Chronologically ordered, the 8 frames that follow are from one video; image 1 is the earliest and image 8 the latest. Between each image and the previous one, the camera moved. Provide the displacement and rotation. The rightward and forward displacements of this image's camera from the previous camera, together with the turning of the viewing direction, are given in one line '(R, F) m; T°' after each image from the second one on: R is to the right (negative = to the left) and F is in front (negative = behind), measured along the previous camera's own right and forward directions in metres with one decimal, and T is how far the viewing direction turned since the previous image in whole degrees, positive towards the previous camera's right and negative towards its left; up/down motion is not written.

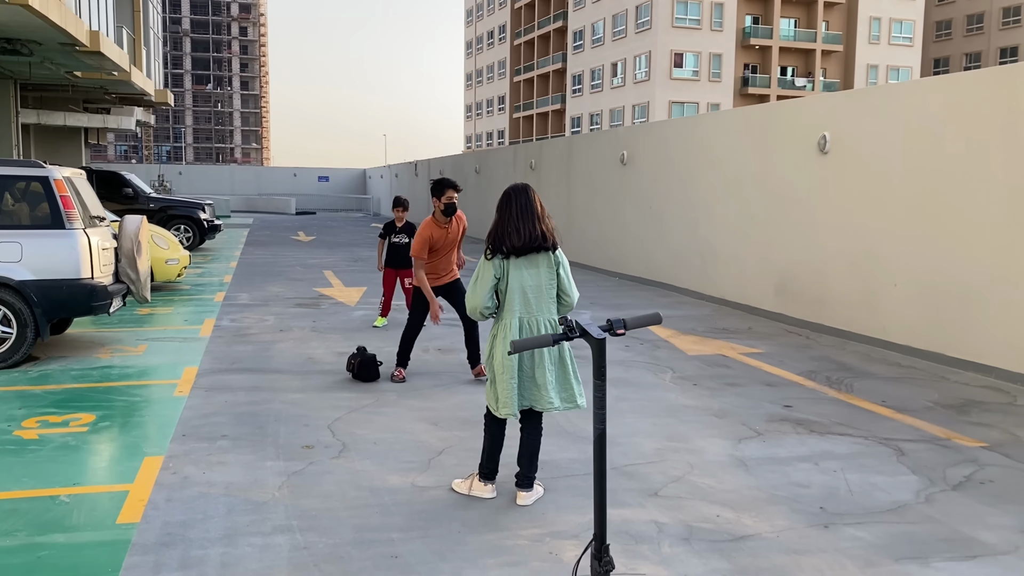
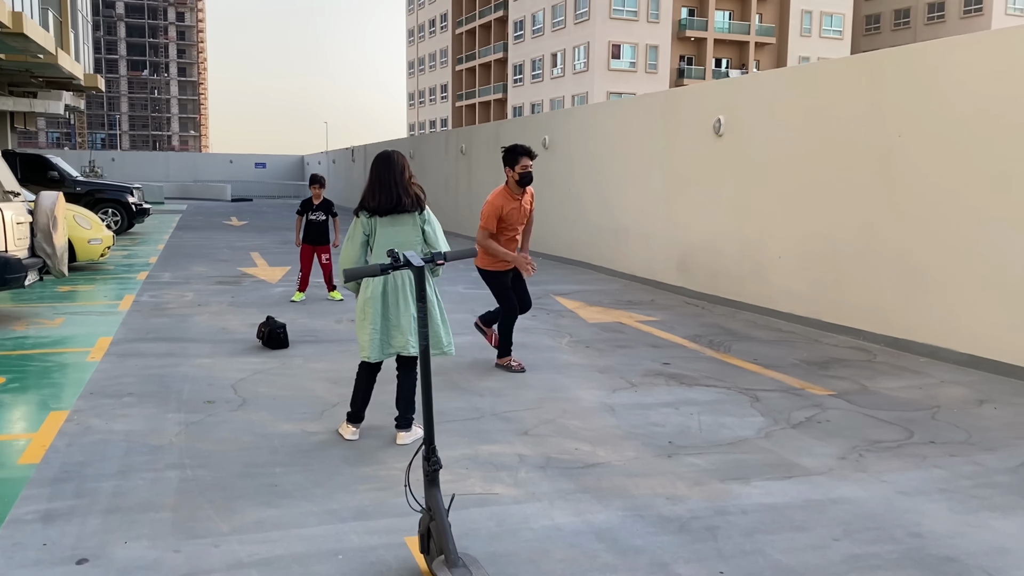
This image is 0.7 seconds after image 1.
(+0.3, -0.4) m; +3°
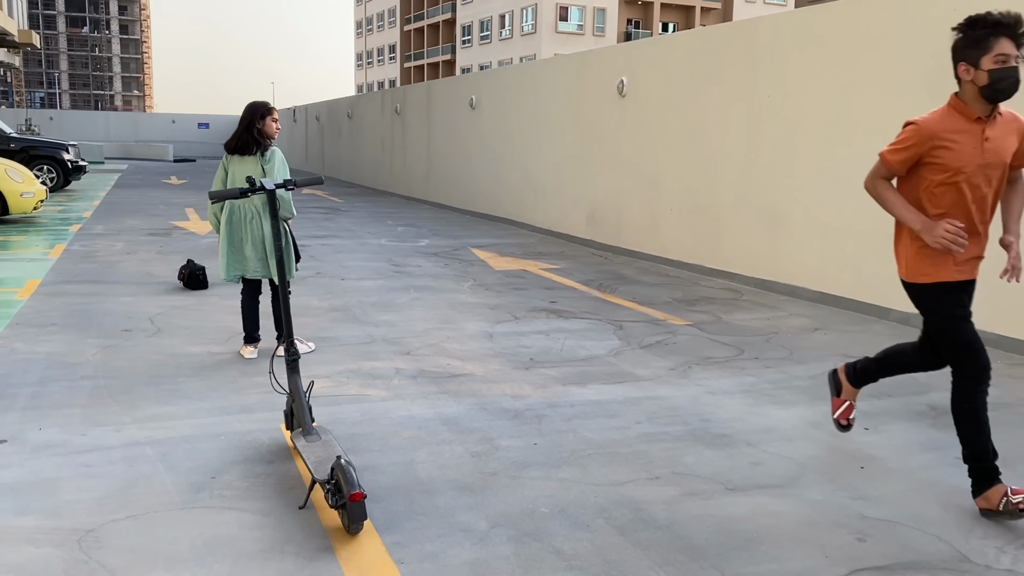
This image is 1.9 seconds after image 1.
(+0.4, -0.7) m; +3°
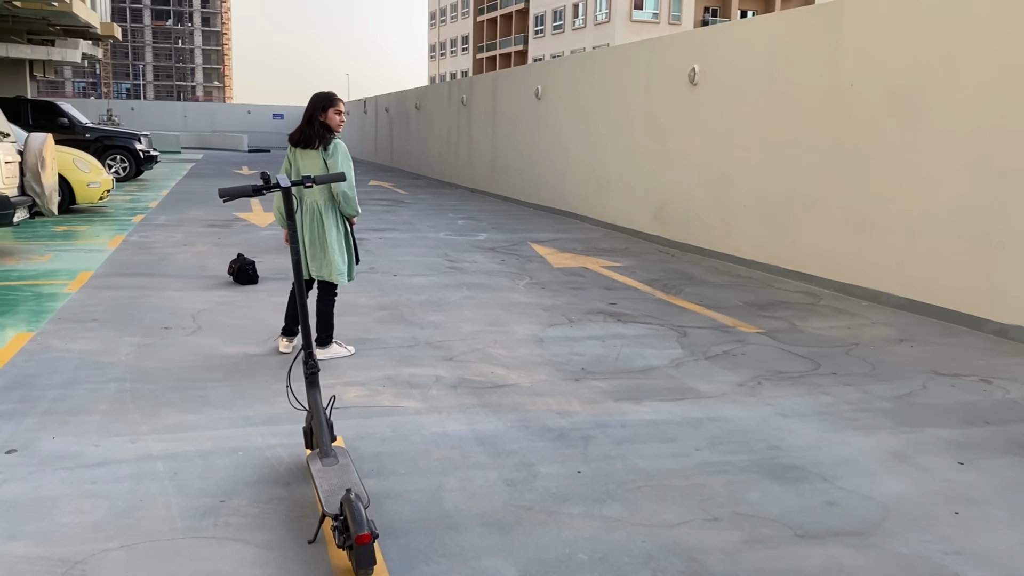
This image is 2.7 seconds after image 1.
(+0.1, +0.4) m; -4°
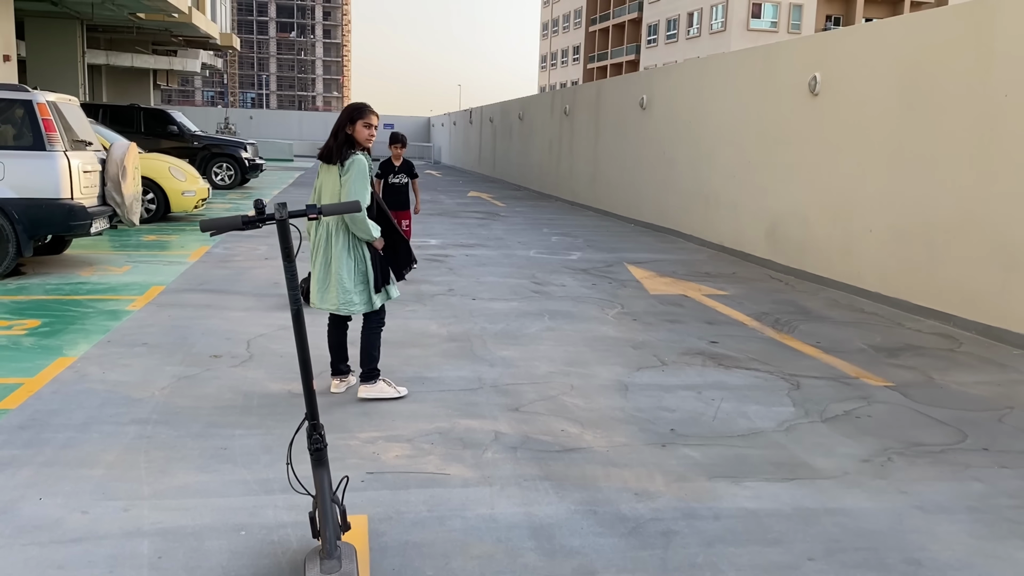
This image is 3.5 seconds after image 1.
(+0.1, +0.7) m; -7°
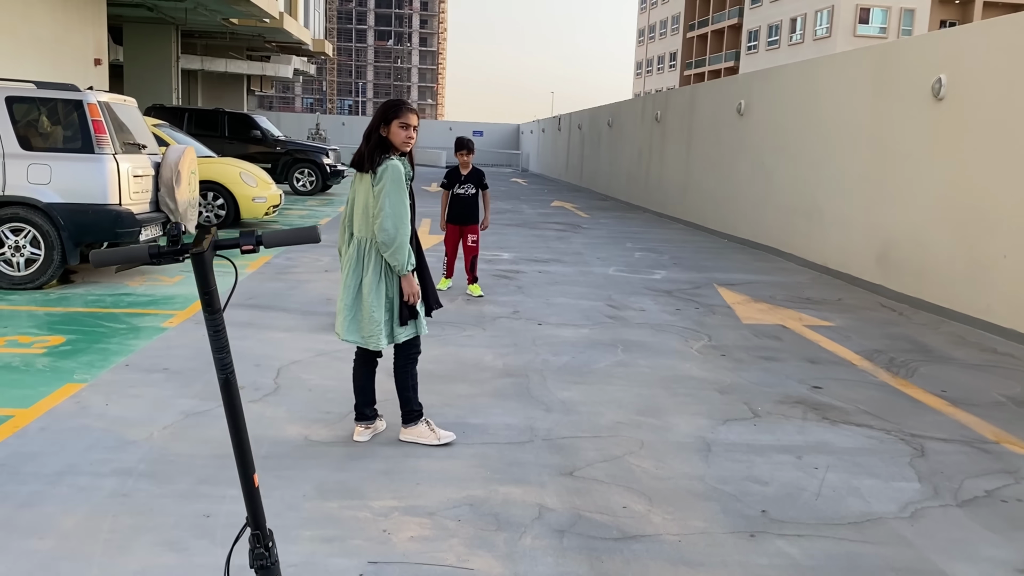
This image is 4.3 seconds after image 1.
(+0.1, +0.8) m; -6°
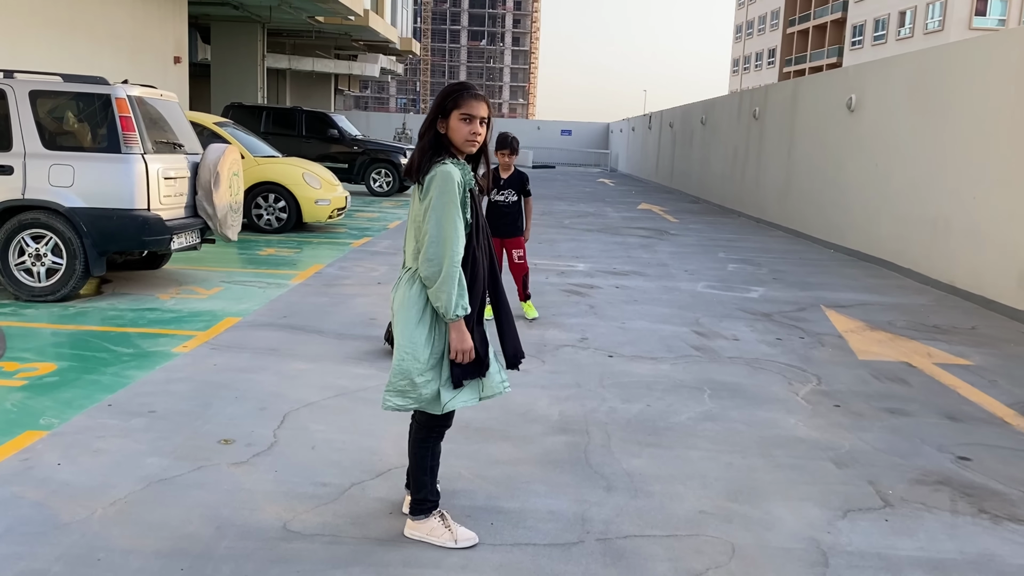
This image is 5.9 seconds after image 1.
(+0.1, +1.0) m; -6°
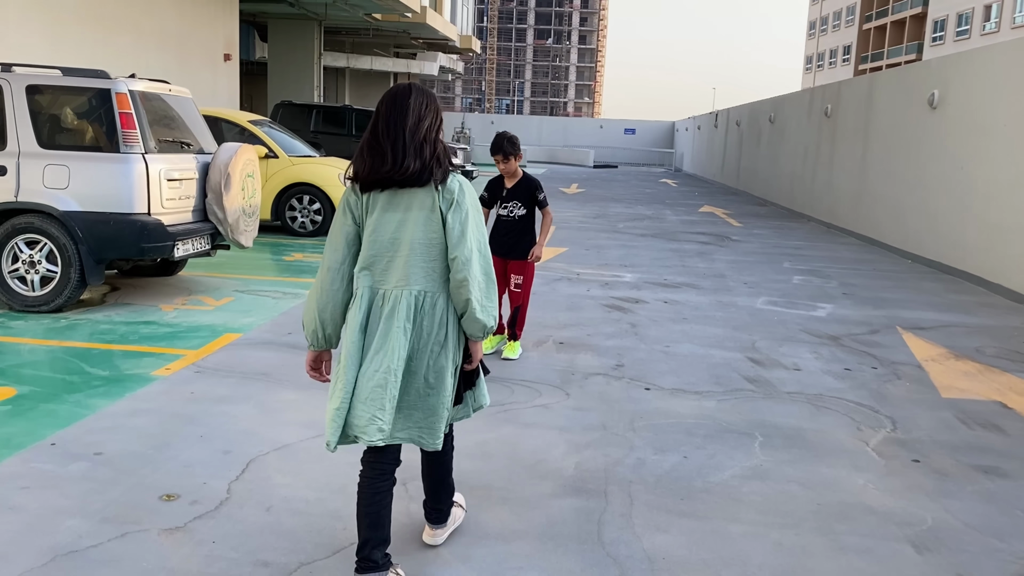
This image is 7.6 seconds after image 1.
(+0.2, +0.7) m; -4°
